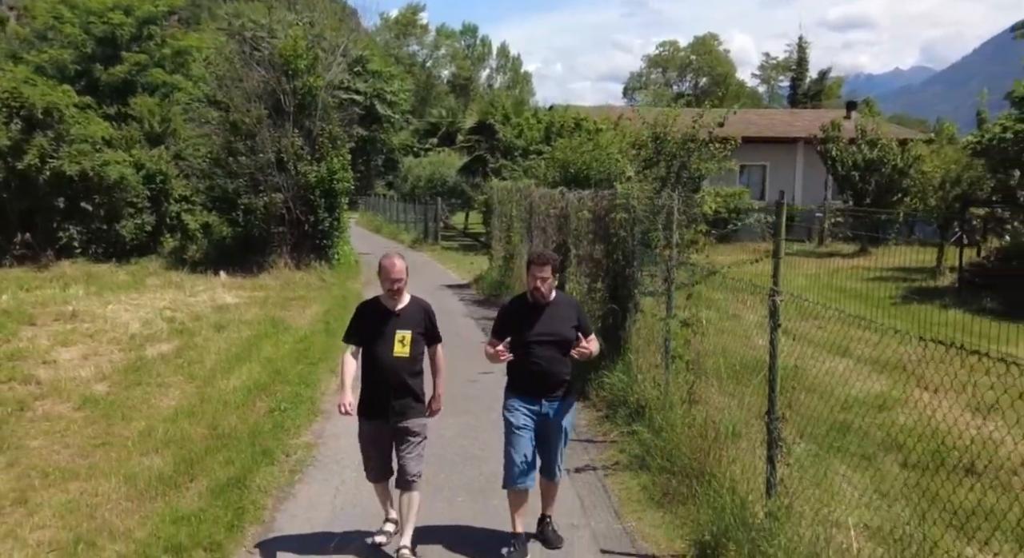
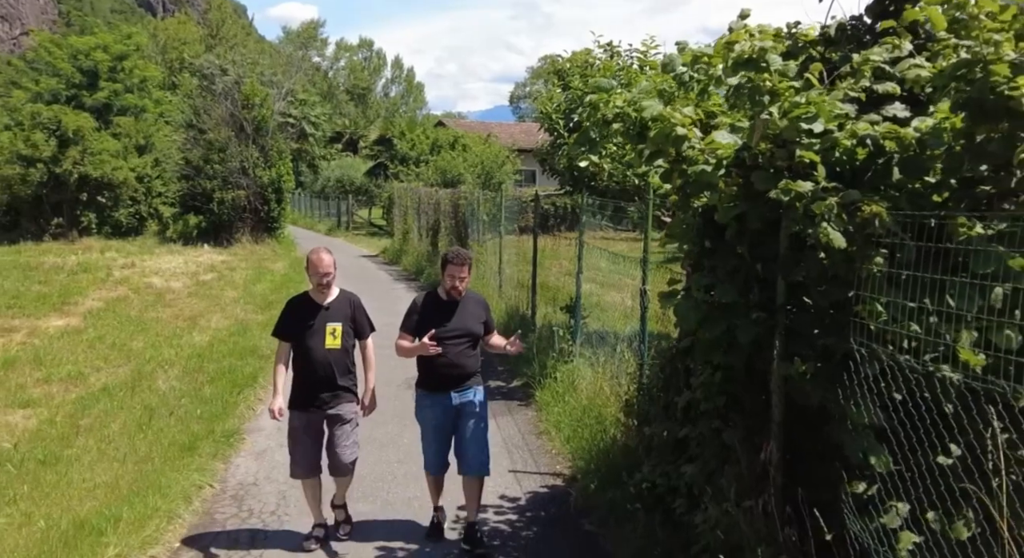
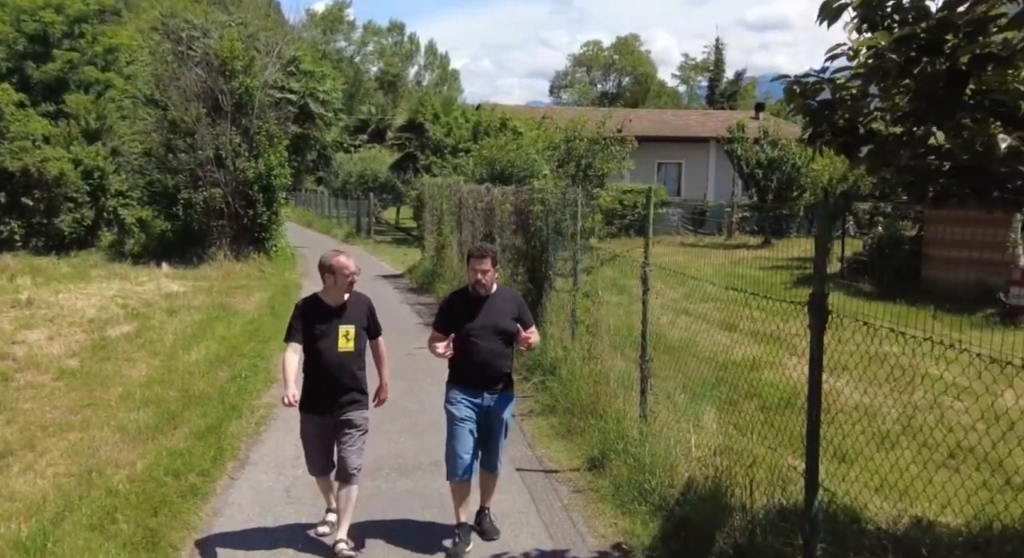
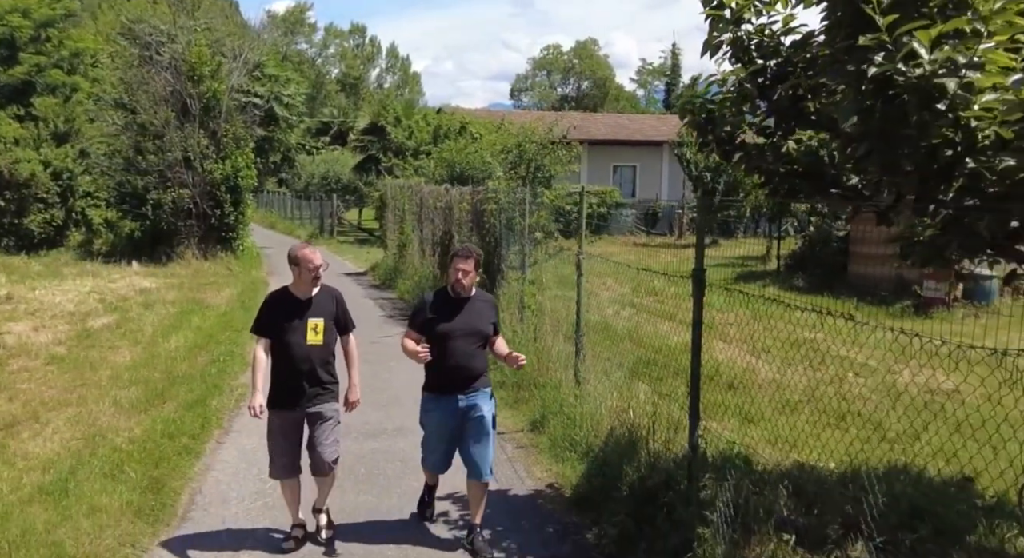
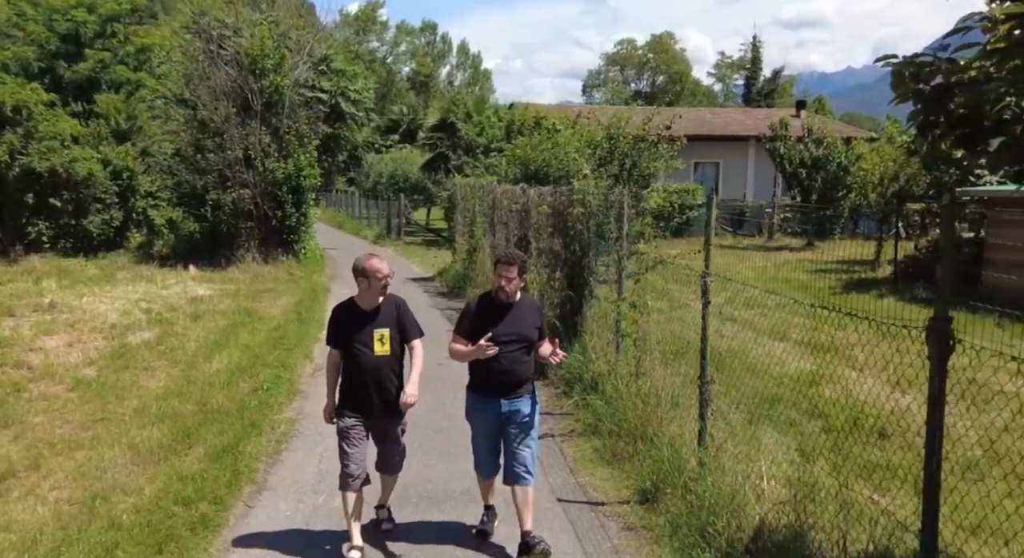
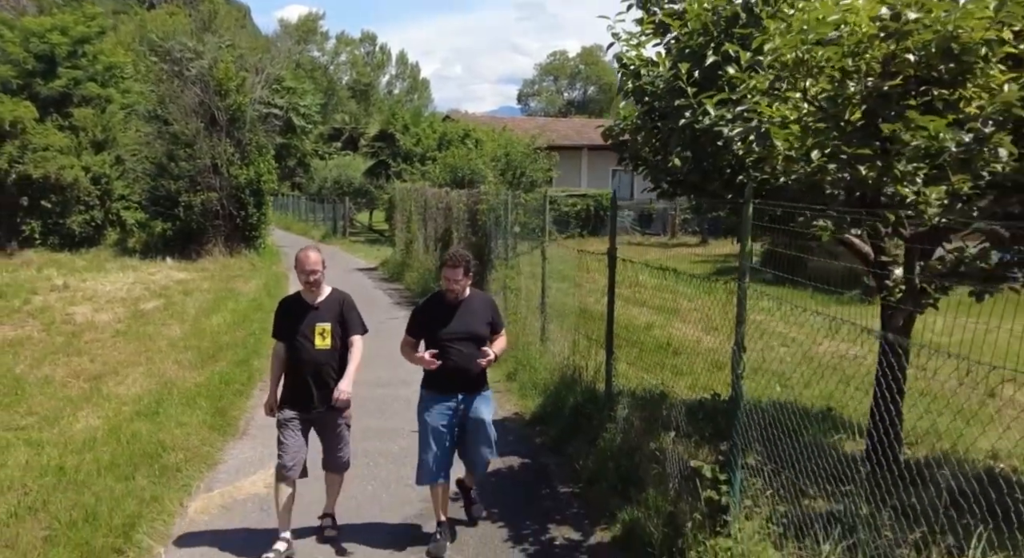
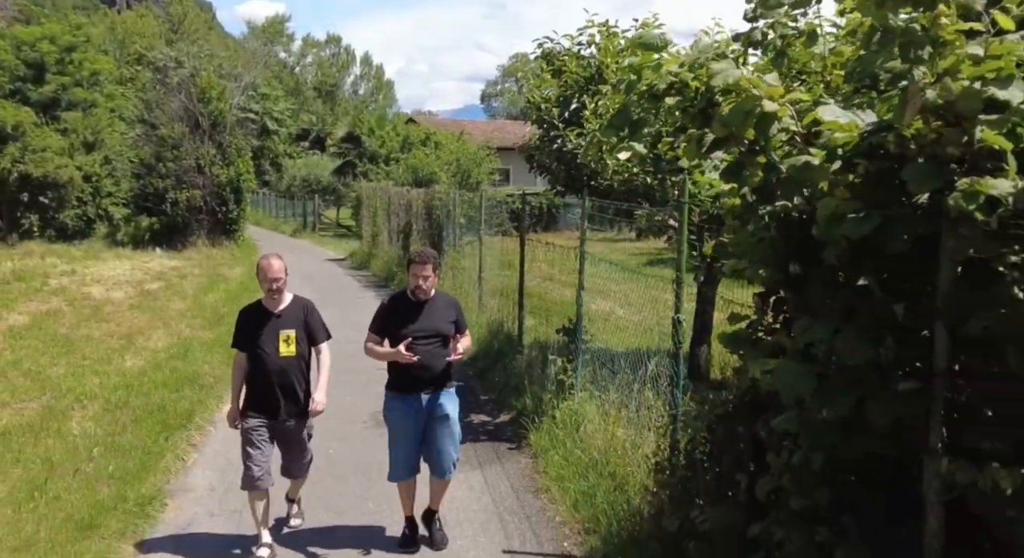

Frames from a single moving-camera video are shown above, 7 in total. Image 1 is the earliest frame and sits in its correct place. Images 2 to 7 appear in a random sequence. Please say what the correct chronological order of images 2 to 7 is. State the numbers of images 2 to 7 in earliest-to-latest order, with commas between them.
5, 3, 4, 6, 7, 2
